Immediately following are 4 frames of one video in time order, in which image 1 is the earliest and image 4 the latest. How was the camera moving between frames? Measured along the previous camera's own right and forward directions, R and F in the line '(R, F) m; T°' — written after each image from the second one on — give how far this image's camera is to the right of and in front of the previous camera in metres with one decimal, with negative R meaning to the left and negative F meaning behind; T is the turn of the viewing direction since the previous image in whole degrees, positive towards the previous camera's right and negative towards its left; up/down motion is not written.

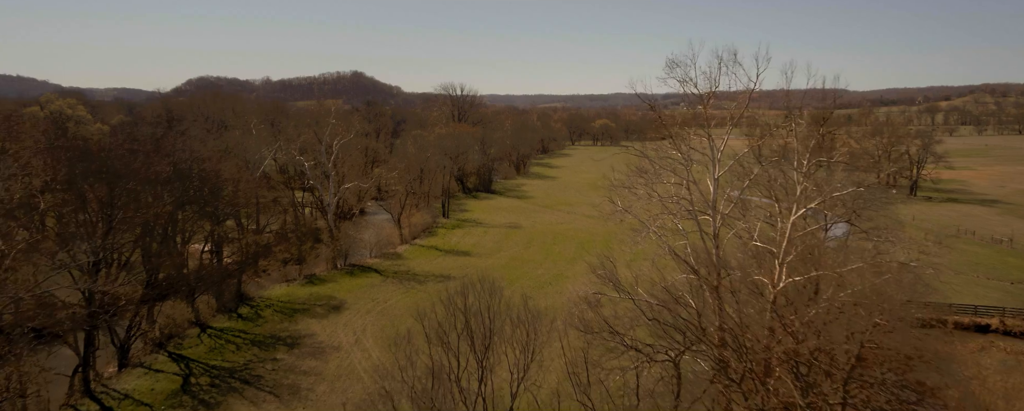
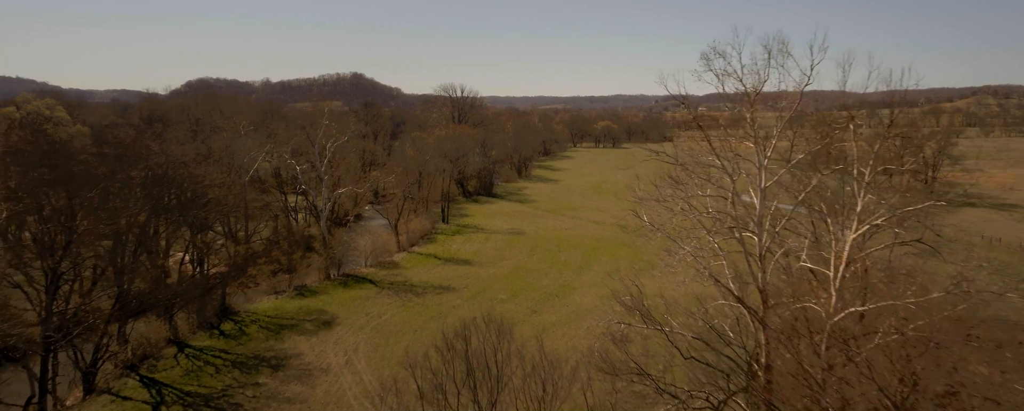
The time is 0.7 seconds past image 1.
(-0.2, +2.2) m; 0°
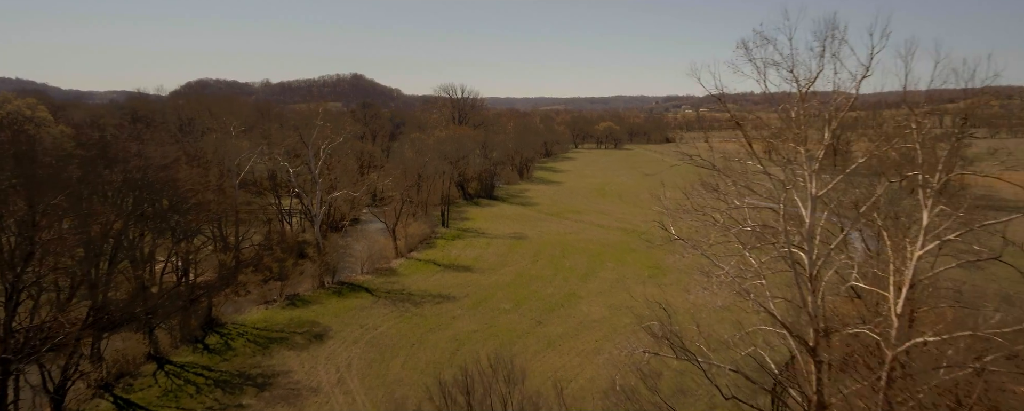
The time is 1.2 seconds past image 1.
(-0.1, +1.7) m; 0°
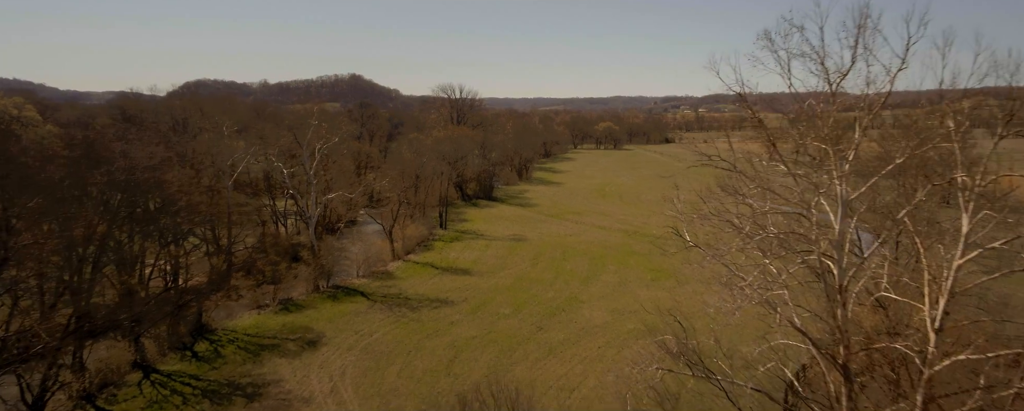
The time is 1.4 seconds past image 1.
(0.0, +0.9) m; 0°
